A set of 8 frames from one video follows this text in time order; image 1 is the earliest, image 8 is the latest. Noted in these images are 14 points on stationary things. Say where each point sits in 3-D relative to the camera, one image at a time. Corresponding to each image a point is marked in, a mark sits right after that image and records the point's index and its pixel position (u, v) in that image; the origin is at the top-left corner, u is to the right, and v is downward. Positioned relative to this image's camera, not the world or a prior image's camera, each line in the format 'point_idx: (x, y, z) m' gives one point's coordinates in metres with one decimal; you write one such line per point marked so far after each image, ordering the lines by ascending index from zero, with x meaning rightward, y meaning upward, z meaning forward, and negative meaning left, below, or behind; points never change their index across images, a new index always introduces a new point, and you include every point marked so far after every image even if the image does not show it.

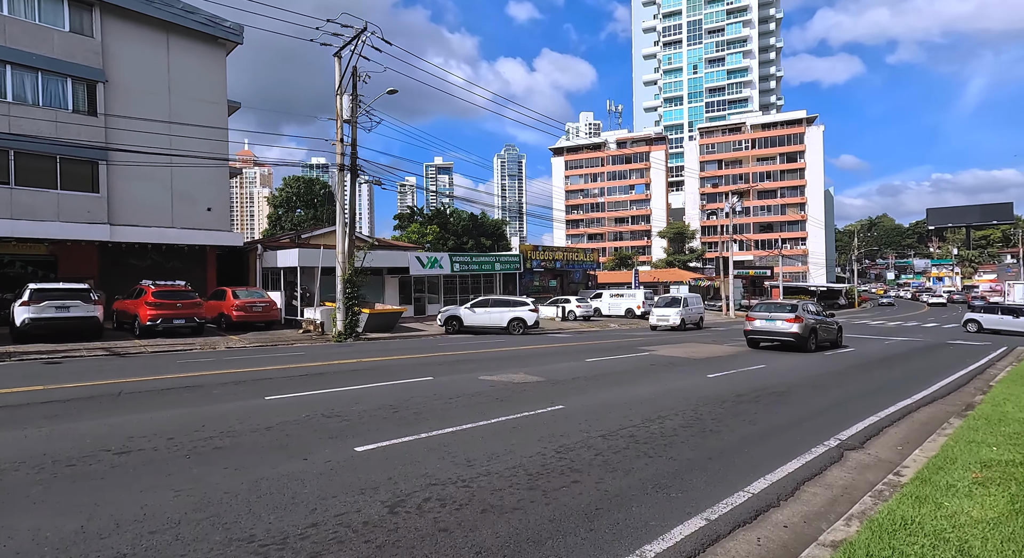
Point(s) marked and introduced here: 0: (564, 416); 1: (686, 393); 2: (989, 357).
0: (+0.5, -1.5, +6.4) m
1: (+2.5, -1.7, +8.8) m
2: (+15.4, -2.5, +19.5) m
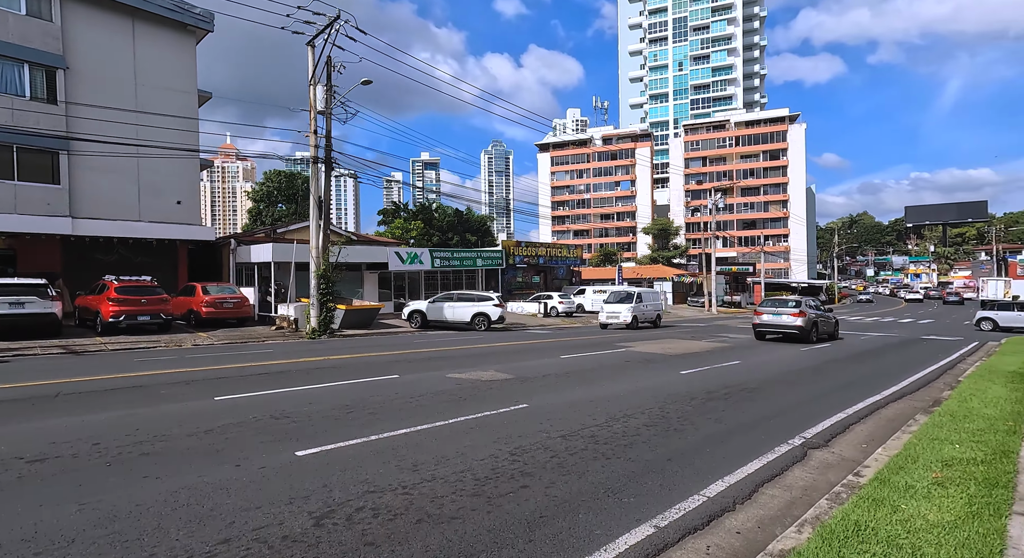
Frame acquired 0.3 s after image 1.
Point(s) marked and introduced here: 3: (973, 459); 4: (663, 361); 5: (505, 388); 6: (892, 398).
0: (+0.1, -1.4, +6.3) m
1: (+2.0, -1.6, +8.7) m
2: (+14.6, -2.4, +19.7) m
3: (+3.7, -1.5, +4.9) m
4: (+3.5, -1.8, +13.5) m
5: (-0.1, -1.5, +8.4) m
6: (+6.0, -1.9, +9.5) m
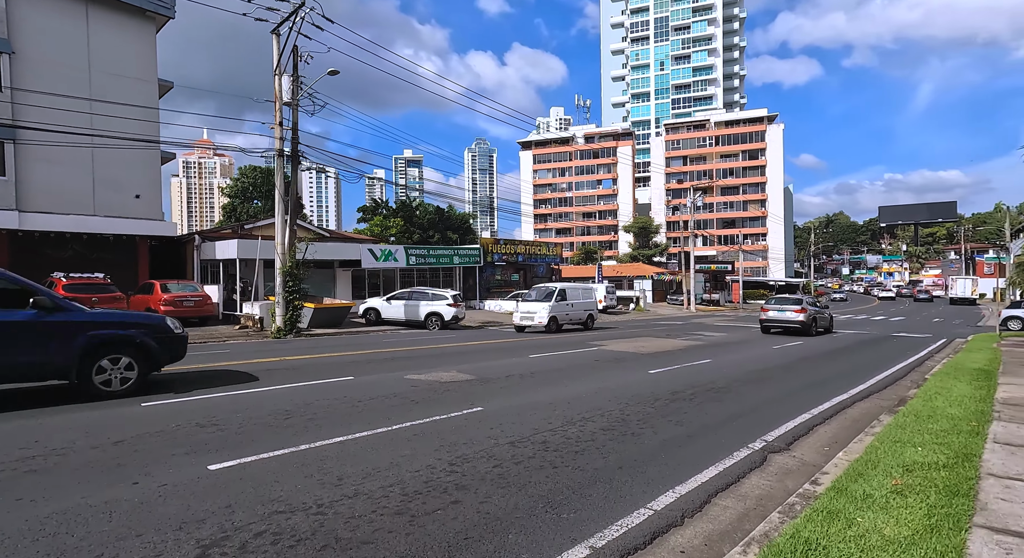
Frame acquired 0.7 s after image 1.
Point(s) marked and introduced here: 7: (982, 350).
0: (-0.3, -1.4, +5.9) m
1: (+1.5, -1.6, +8.5) m
2: (+13.7, -2.3, +19.9) m
3: (+3.3, -1.4, +4.7) m
4: (+2.7, -1.8, +13.3) m
5: (-0.7, -1.5, +8.1) m
6: (+5.4, -1.8, +9.4) m
7: (+14.5, -2.2, +18.7) m
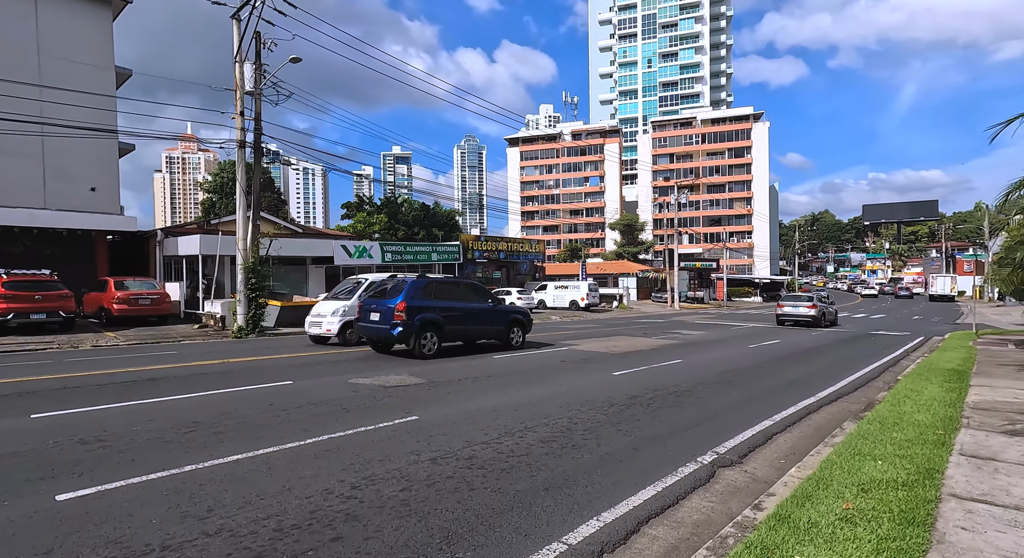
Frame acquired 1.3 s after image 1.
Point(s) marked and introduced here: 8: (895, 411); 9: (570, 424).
0: (-1.0, -1.4, +5.4) m
1: (+0.8, -1.5, +8.0) m
2: (+12.8, -2.2, +19.7) m
3: (+2.7, -1.4, +4.3) m
4: (+2.0, -1.7, +12.8) m
5: (-1.3, -1.5, +7.6) m
6: (+4.7, -1.8, +9.0) m
7: (+13.7, -2.1, +18.6) m
8: (+4.6, -1.6, +7.2) m
9: (+0.6, -1.5, +6.2) m
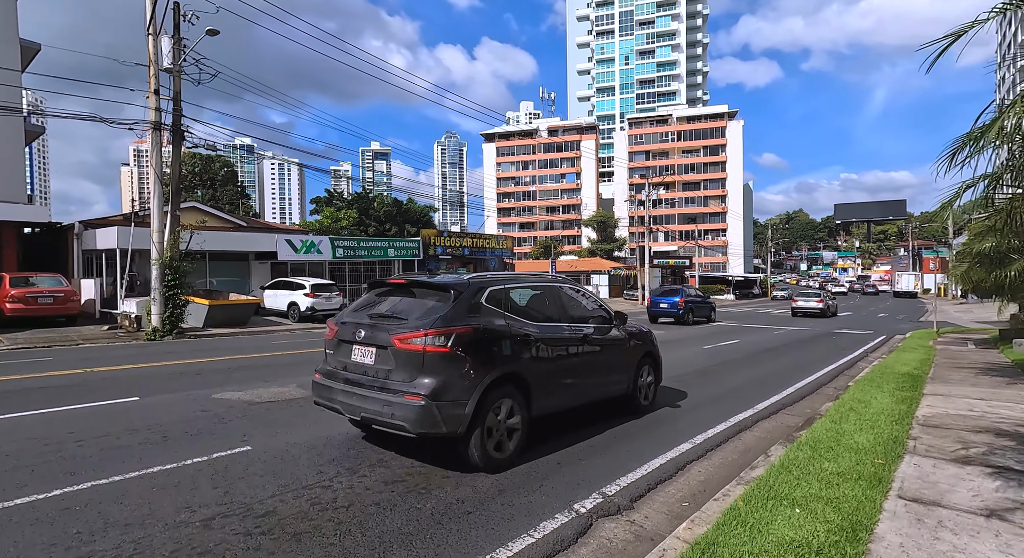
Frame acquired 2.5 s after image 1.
0: (-2.1, -1.4, +4.3) m
1: (-0.5, -1.5, +6.9) m
2: (+11.1, -2.2, +19.0) m
3: (+1.6, -1.4, +3.2) m
4: (+0.5, -1.7, +11.8) m
5: (-2.6, -1.4, +6.4) m
6: (+3.4, -1.8, +8.0) m
7: (+12.0, -2.1, +17.9) m
8: (+3.3, -1.6, +6.2) m
9: (-0.6, -1.5, +5.1) m
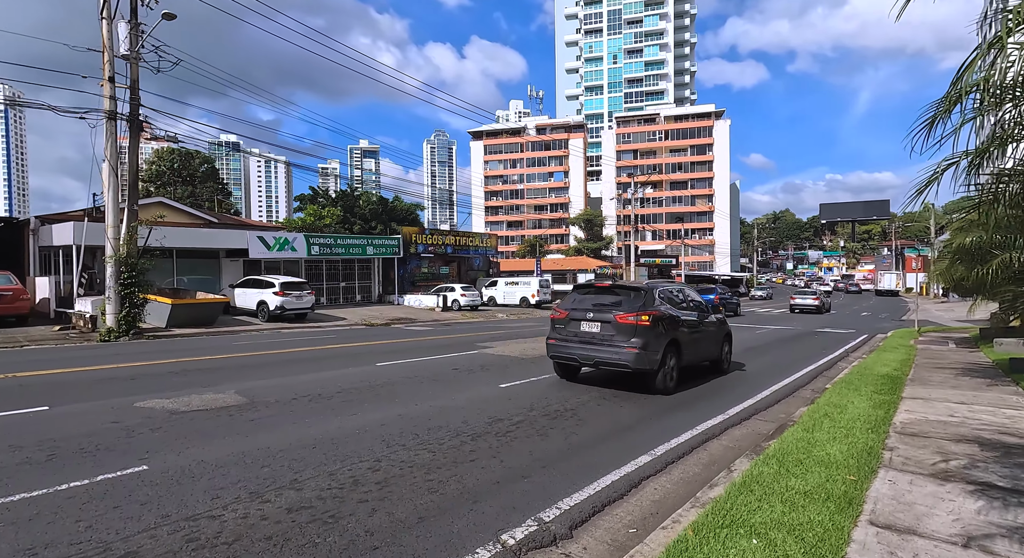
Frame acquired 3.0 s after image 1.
0: (-2.6, -1.3, +3.7) m
1: (-1.0, -1.5, +6.3) m
2: (+10.3, -2.1, +18.7) m
3: (+1.1, -1.4, +2.7) m
4: (-0.1, -1.6, +11.2) m
5: (-3.1, -1.4, +5.8) m
6: (+2.8, -1.8, +7.6) m
7: (+11.2, -2.0, +17.6) m
8: (+2.8, -1.5, +5.8) m
9: (-1.1, -1.4, +4.5) m
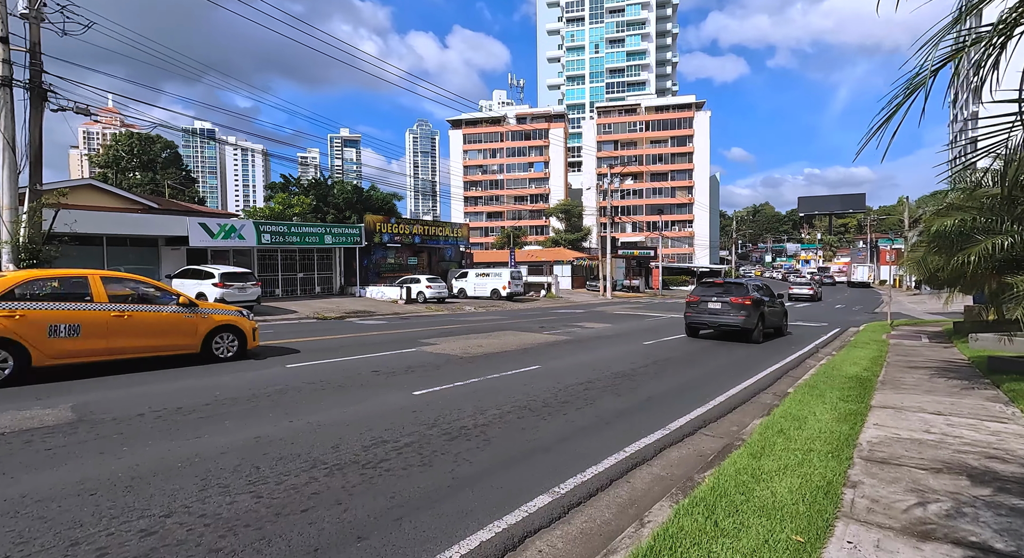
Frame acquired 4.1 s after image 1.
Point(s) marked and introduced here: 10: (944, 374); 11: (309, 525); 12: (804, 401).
0: (-3.5, -1.3, +2.3) m
1: (-2.0, -1.4, +5.0) m
2: (+8.9, -1.9, +17.8) m
3: (+0.2, -1.4, +1.5) m
4: (-1.3, -1.5, +10.0) m
5: (-4.1, -1.3, +4.5) m
6: (+1.8, -1.7, +6.4) m
7: (+9.8, -1.8, +16.7) m
8: (+1.8, -1.5, +4.6) m
9: (-2.0, -1.4, +3.2) m
10: (+8.1, -1.8, +11.4) m
11: (-1.2, -1.5, +3.6) m
12: (+3.7, -1.6, +7.7) m
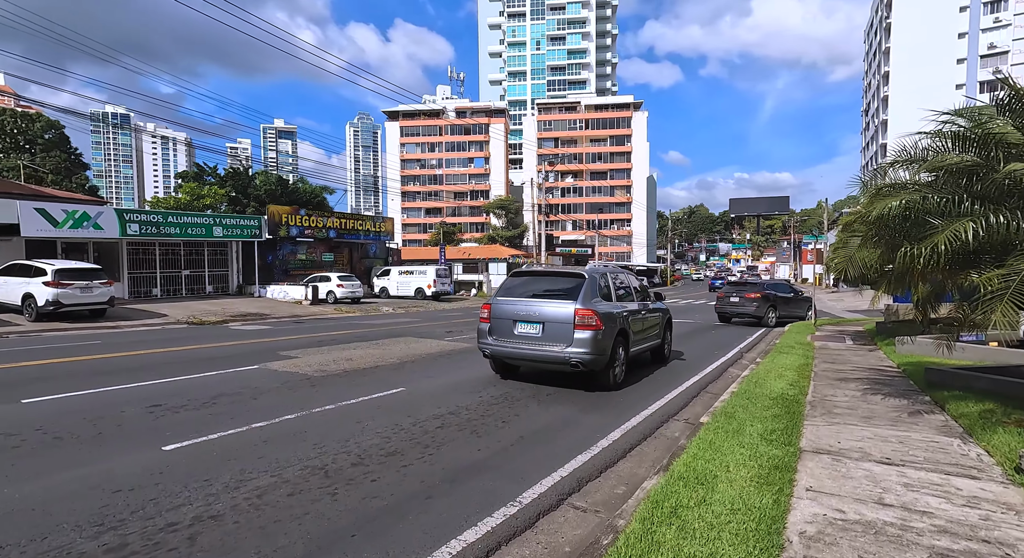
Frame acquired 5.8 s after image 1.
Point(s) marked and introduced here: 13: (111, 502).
0: (-4.8, -1.3, -0.3) m
1: (-3.5, -1.4, +2.5) m
2: (+6.1, -1.9, +16.3) m
3: (-1.0, -1.4, -0.8) m
4: (-3.3, -1.5, +7.5) m
5: (-5.5, -1.3, +1.7) m
6: (+0.1, -1.7, +4.2) m
7: (+7.1, -1.8, +15.3) m
8: (+0.3, -1.5, +2.4) m
9: (-3.4, -1.4, +0.7) m
10: (+6.0, -1.8, +9.8) m
11: (-2.6, -1.5, +1.2) m
12: (+2.0, -1.6, +5.8) m
13: (-2.6, -1.5, +4.0) m
